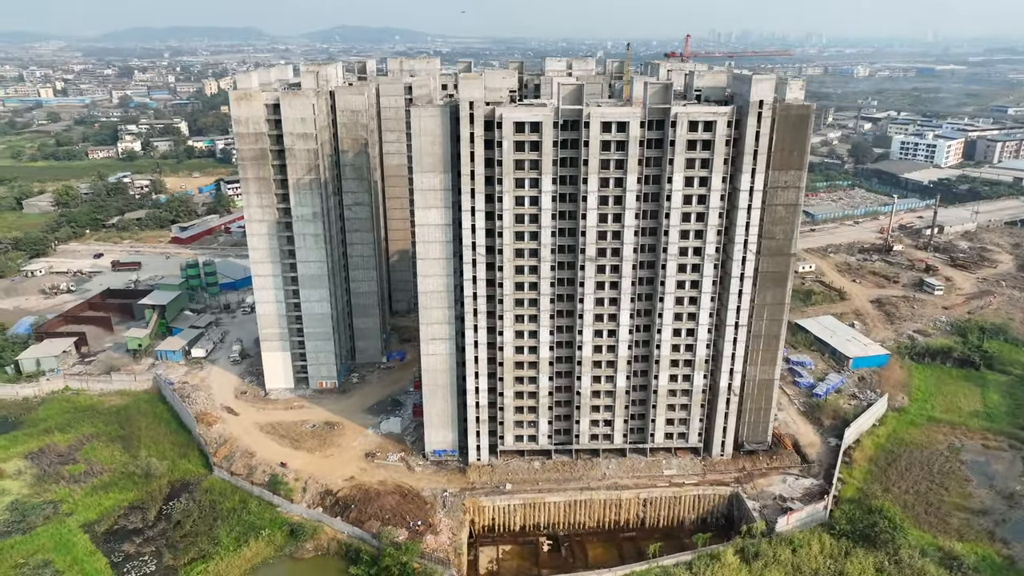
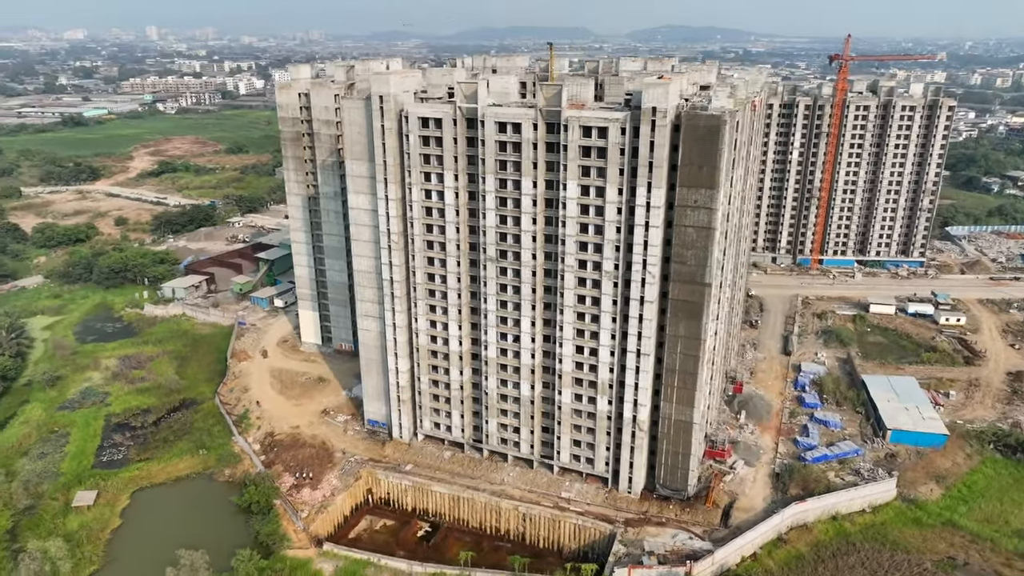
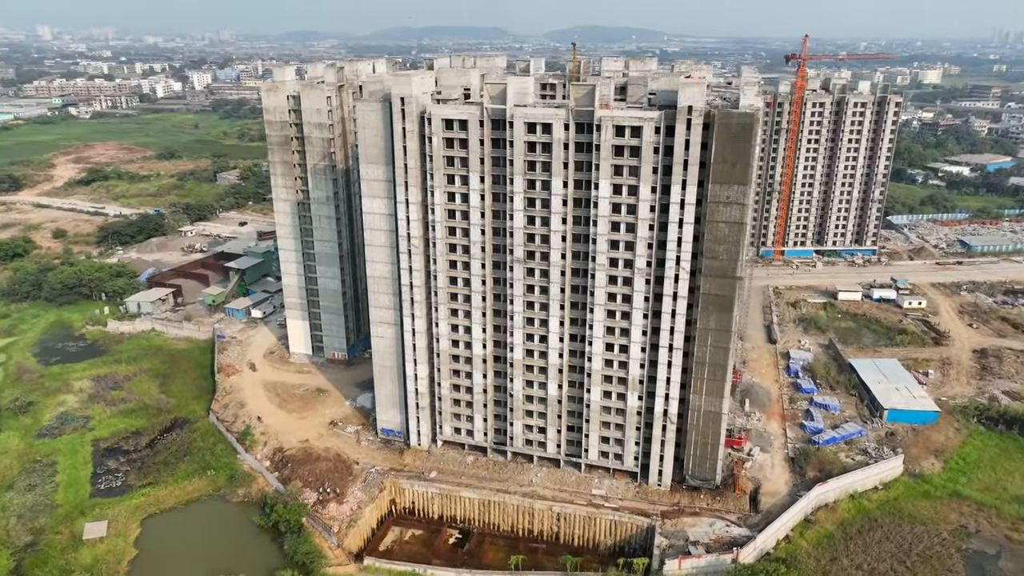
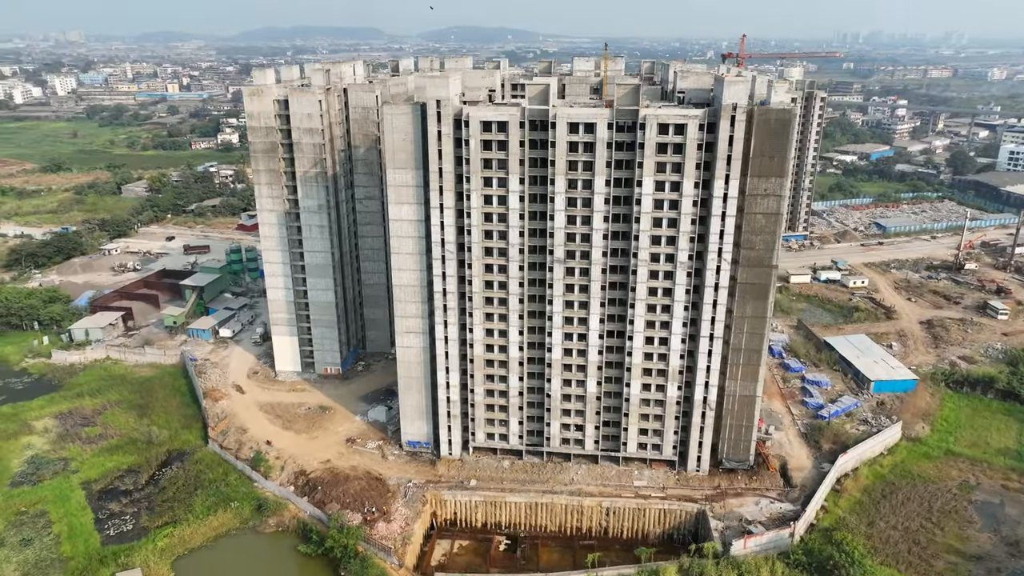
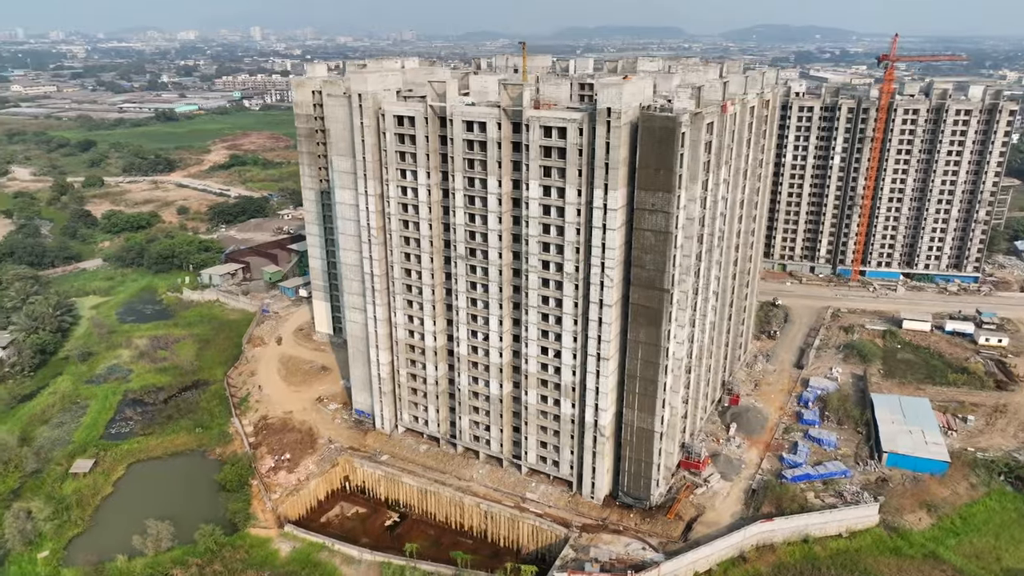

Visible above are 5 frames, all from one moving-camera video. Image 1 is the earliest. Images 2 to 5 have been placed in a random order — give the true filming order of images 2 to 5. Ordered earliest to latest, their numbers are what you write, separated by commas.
4, 3, 2, 5
